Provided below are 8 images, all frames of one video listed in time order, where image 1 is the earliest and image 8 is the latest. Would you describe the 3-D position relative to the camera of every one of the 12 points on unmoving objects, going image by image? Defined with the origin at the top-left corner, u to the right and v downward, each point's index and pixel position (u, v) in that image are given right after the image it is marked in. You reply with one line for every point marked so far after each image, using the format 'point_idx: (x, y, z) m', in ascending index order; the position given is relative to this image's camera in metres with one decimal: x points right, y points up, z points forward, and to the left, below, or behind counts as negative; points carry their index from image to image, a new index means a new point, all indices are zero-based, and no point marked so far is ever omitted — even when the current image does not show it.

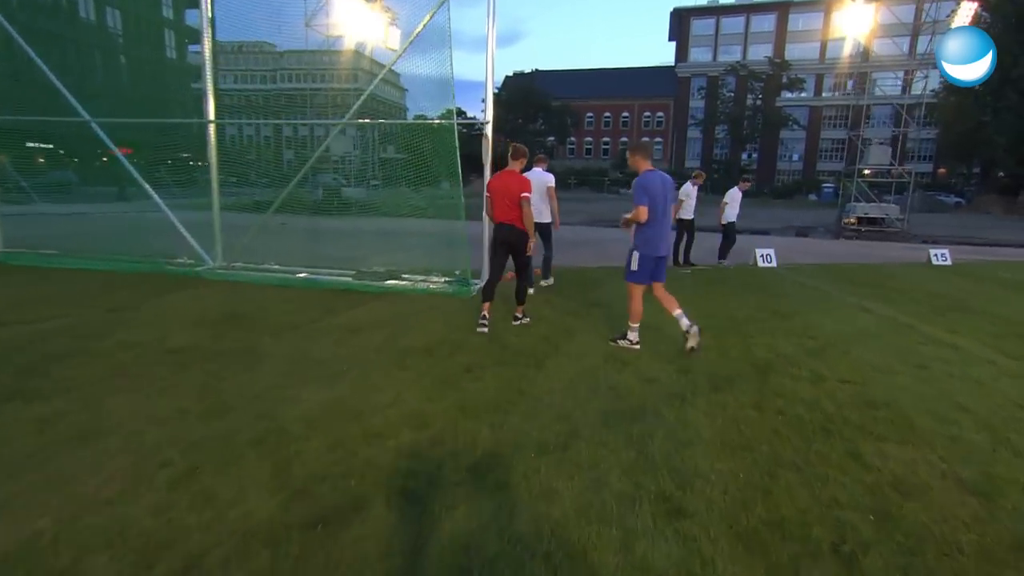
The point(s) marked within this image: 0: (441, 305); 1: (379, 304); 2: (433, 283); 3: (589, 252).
0: (-0.9, -0.2, +7.0) m
1: (-1.7, -0.2, +7.0) m
2: (-1.3, -0.1, +7.9) m
3: (+1.9, +0.3, +13.1) m
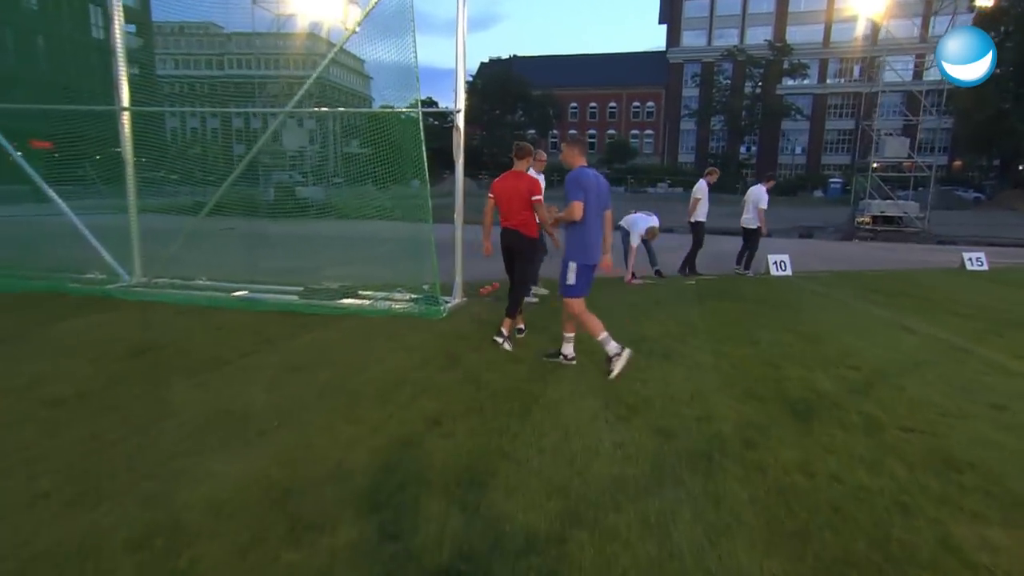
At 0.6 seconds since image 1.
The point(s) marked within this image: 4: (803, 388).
0: (-1.1, -0.4, +5.8) m
1: (-1.9, -0.4, +5.8) m
2: (-1.6, -0.3, +6.7) m
3: (+1.4, +0.2, +12.0) m
4: (+2.5, -0.9, +4.8) m
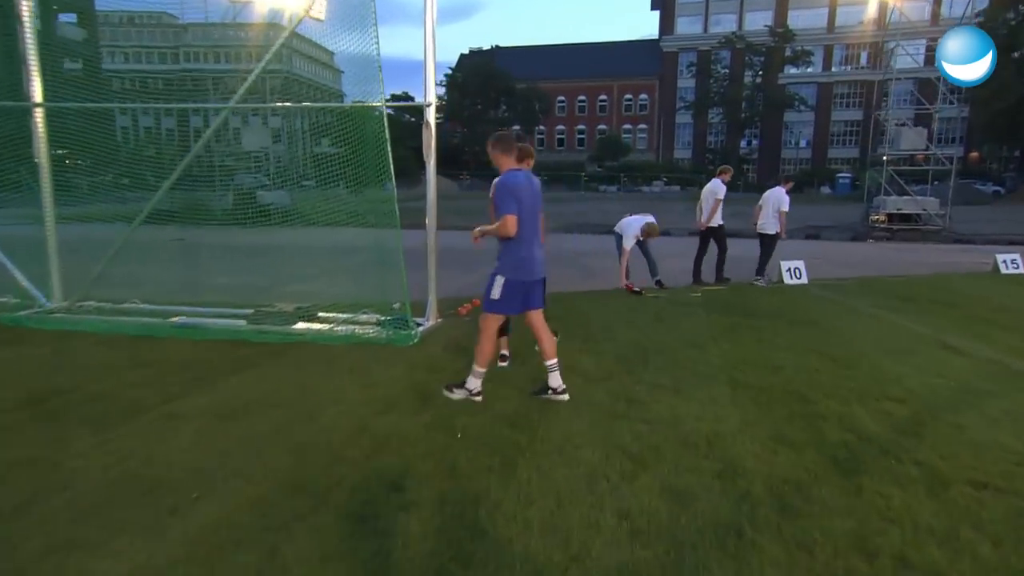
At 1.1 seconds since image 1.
0: (-1.3, -0.6, +4.9) m
1: (-2.1, -0.6, +4.9) m
2: (-1.7, -0.5, +5.9) m
3: (+1.1, 0.0, +11.2) m
4: (+2.4, -1.0, +4.0) m
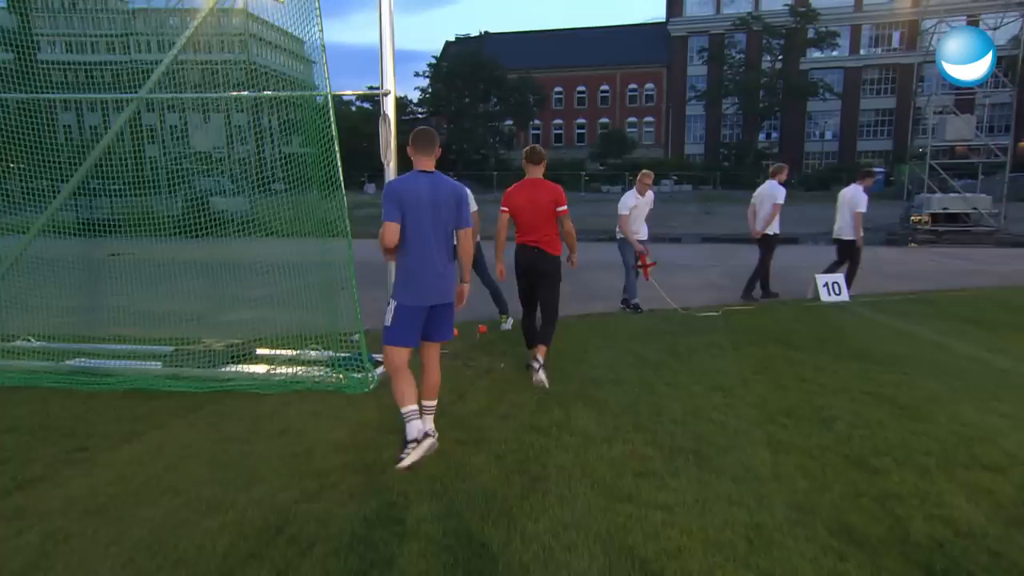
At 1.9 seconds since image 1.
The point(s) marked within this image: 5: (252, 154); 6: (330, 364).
0: (-1.5, -0.9, +3.9) m
1: (-2.2, -0.9, +3.9) m
2: (-1.9, -0.7, +4.8) m
3: (+1.0, -0.2, +10.1) m
4: (+2.2, -1.2, +3.0) m
5: (-2.7, +1.4, +5.4) m
6: (-1.6, -0.7, +4.8) m
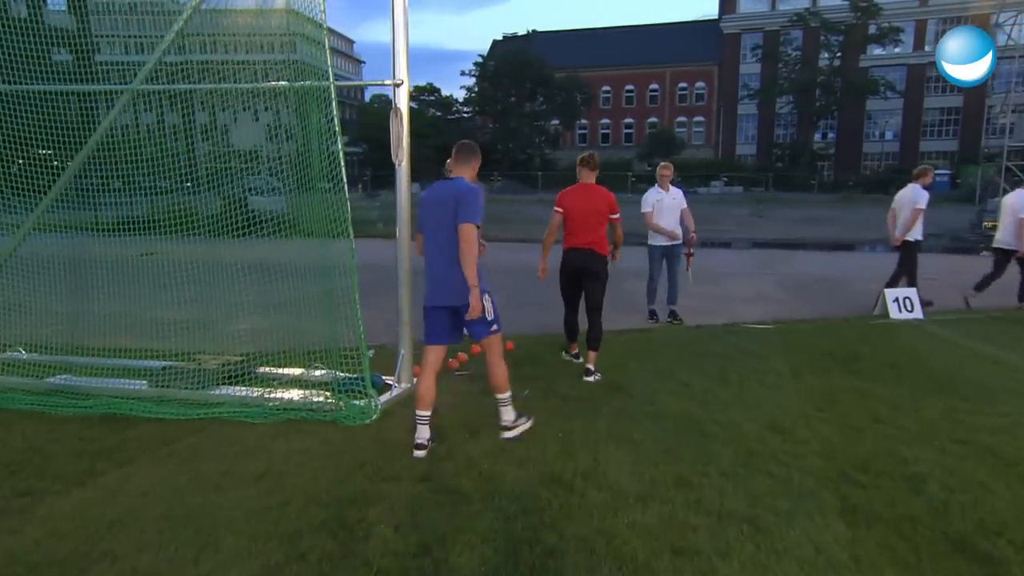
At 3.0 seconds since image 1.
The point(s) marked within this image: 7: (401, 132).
0: (-1.4, -1.0, +3.4) m
1: (-2.1, -1.0, +3.5) m
2: (-1.7, -0.8, +4.4) m
3: (+1.6, -0.3, +9.4) m
4: (+2.2, -1.4, +2.2) m
5: (-2.4, +1.3, +5.1) m
6: (-1.4, -0.8, +4.4) m
7: (-0.9, +1.3, +4.7) m
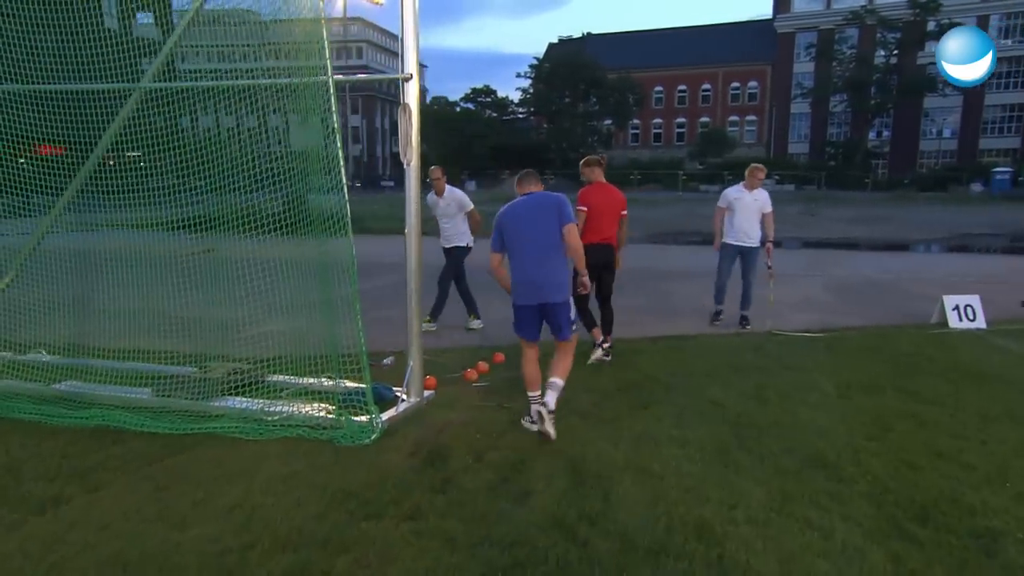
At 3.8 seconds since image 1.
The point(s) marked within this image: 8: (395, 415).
0: (-1.3, -1.1, +3.2) m
1: (-2.1, -1.0, +3.3) m
2: (-1.6, -0.9, +4.2) m
3: (+2.0, -0.4, +9.0) m
4: (+2.2, -1.5, +1.7) m
5: (-2.3, +1.2, +4.9) m
6: (-1.3, -0.9, +4.1) m
7: (-0.8, +1.3, +4.4) m
8: (-0.9, -1.0, +4.2) m
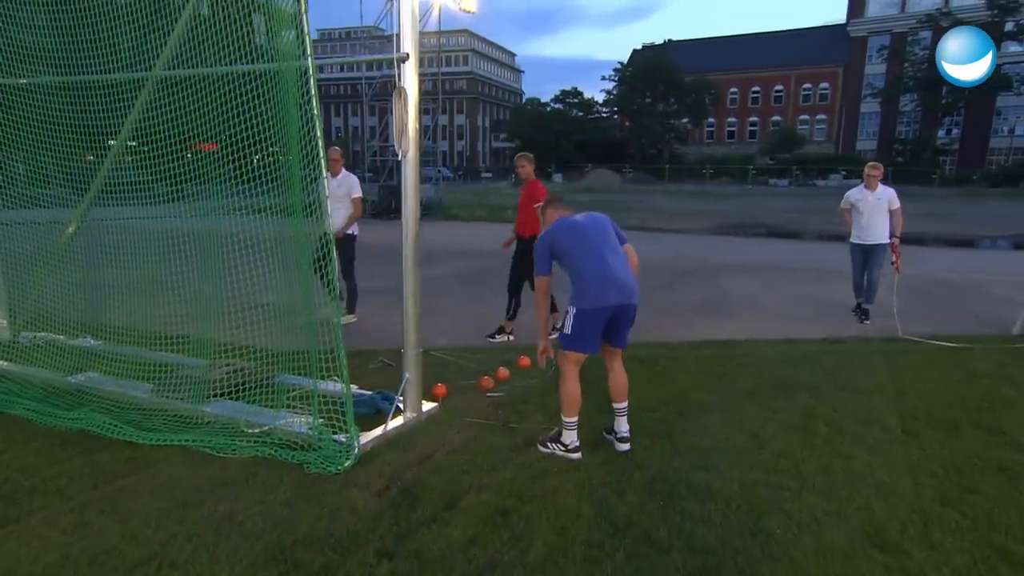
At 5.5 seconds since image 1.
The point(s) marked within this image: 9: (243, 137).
0: (-1.5, -1.1, +2.8) m
1: (-2.2, -1.1, +3.0) m
2: (-1.6, -0.9, +3.8) m
3: (+2.5, -0.5, +8.2) m
4: (+1.9, -1.7, +1.0) m
5: (-2.2, +1.2, +4.5) m
6: (-1.4, -0.9, +3.7) m
7: (-0.7, +1.2, +4.0) m
8: (-0.9, -1.0, +3.8) m
9: (-2.2, +1.2, +4.6) m
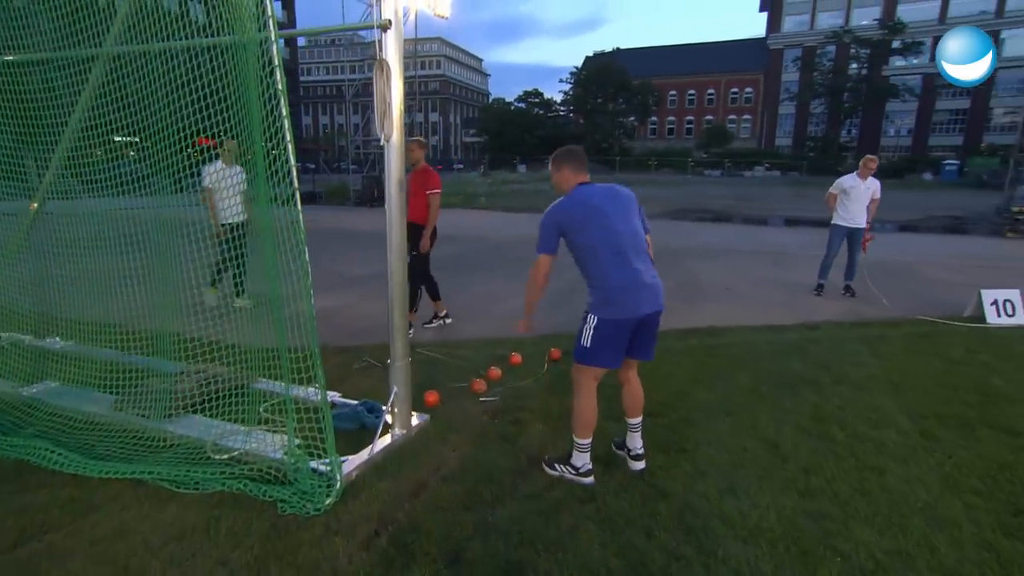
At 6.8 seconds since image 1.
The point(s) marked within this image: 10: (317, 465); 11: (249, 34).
0: (-1.4, -1.2, +2.3) m
1: (-2.1, -1.1, +2.5) m
2: (-1.6, -1.0, +3.3) m
3: (+2.3, -0.4, +7.8) m
4: (+2.0, -1.8, +0.6) m
5: (-2.2, +1.2, +3.9) m
6: (-1.3, -0.9, +3.2) m
7: (-0.7, +1.2, +3.4) m
8: (-0.9, -1.1, +3.3) m
9: (-2.2, +1.2, +4.0) m
10: (-1.0, -1.0, +3.1) m
11: (-1.5, +1.5, +3.2) m
